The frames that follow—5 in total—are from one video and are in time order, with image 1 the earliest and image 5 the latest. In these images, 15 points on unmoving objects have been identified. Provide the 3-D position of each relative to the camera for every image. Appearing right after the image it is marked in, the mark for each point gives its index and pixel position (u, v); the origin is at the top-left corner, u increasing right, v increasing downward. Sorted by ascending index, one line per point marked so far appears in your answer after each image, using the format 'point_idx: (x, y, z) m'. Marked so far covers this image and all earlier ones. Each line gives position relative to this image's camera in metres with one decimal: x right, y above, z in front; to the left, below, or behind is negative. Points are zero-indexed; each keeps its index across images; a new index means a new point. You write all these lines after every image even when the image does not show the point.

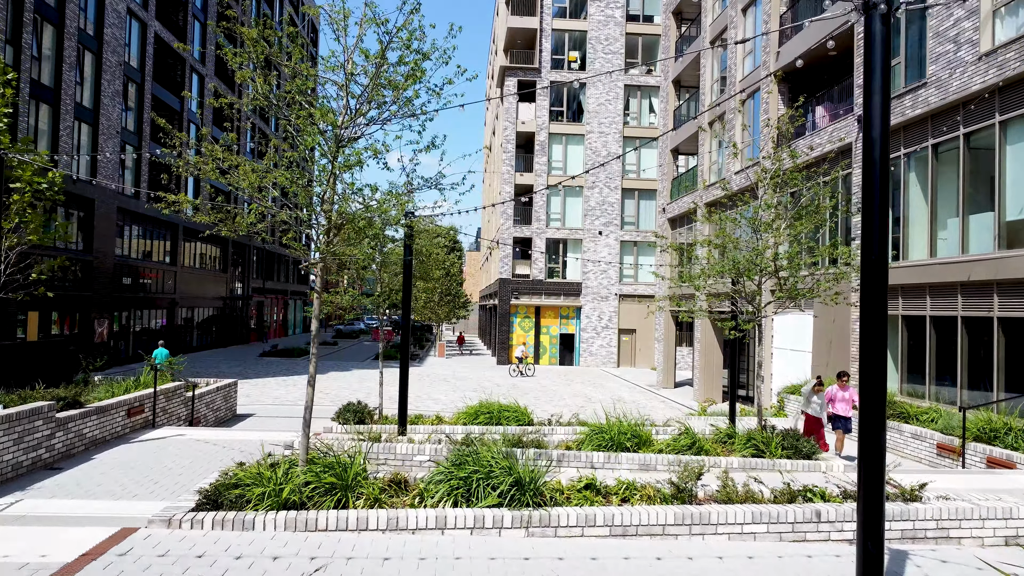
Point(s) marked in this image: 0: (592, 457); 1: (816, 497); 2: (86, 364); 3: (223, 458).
0: (+1.0, -2.1, +8.3) m
1: (+2.6, -1.8, +5.8) m
2: (-9.3, -1.7, +14.5) m
3: (-3.9, -2.3, +9.1) m
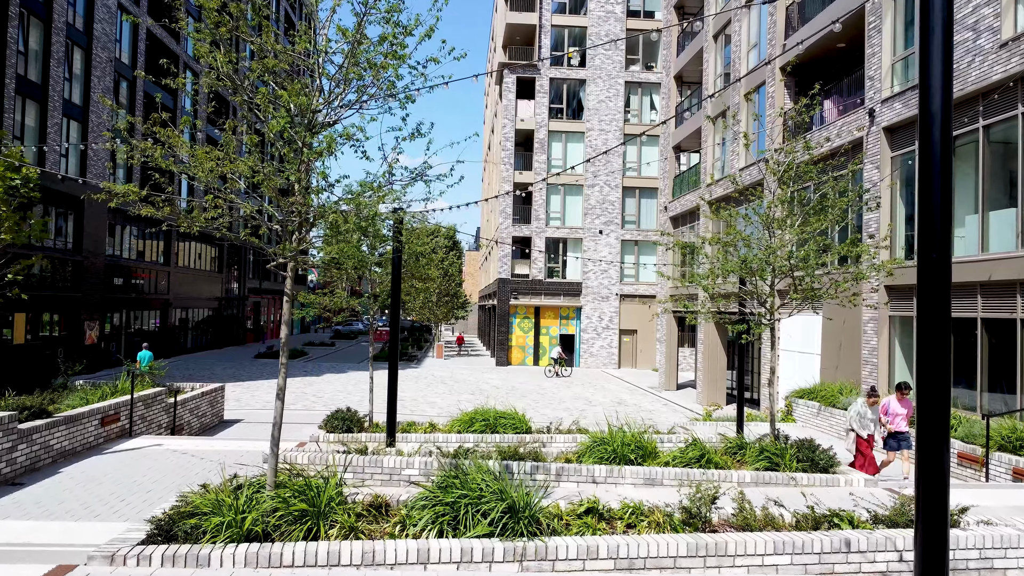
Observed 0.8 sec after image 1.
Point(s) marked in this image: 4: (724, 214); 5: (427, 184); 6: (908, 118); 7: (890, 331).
0: (+0.9, -2.1, +7.7) m
1: (+2.6, -1.8, +5.2) m
2: (-9.3, -1.7, +13.9) m
3: (-4.0, -2.3, +8.5) m
4: (+3.6, +1.2, +11.1) m
5: (-1.1, +1.3, +8.1) m
6: (+7.7, +3.3, +13.1) m
7: (+7.6, -0.9, +13.5) m
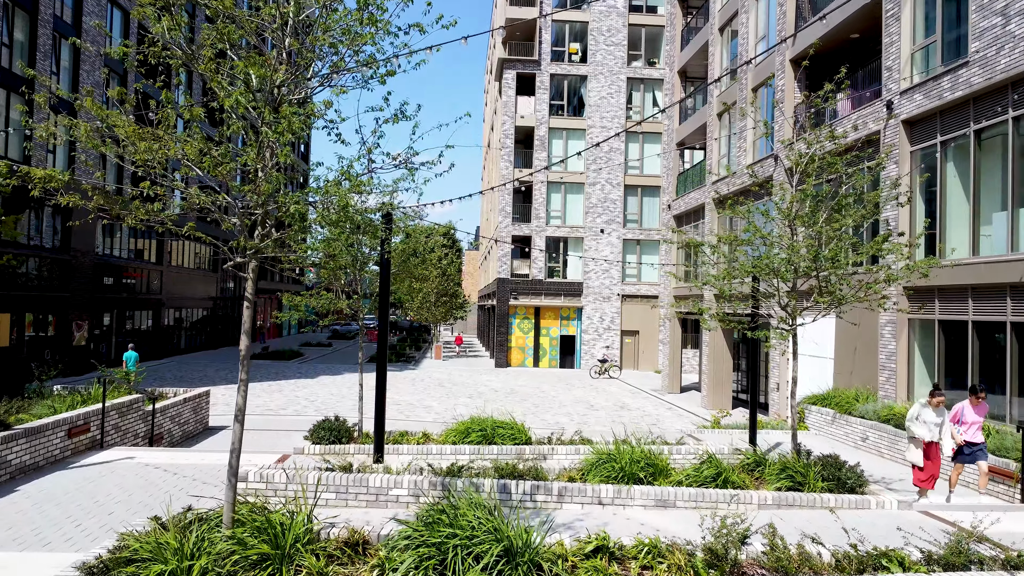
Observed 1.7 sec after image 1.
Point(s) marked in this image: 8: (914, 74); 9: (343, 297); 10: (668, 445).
0: (+0.9, -2.1, +7.0) m
1: (+2.6, -1.9, +4.5) m
2: (-9.3, -1.7, +13.2) m
3: (-4.0, -2.4, +7.8) m
4: (+3.6, +1.2, +10.4) m
5: (-1.1, +1.3, +7.4) m
6: (+7.7, +3.3, +12.4) m
7: (+7.6, -0.9, +12.8) m
8: (+7.8, +4.2, +13.0) m
9: (-3.3, -0.2, +13.0) m
10: (+2.2, -2.3, +9.6) m
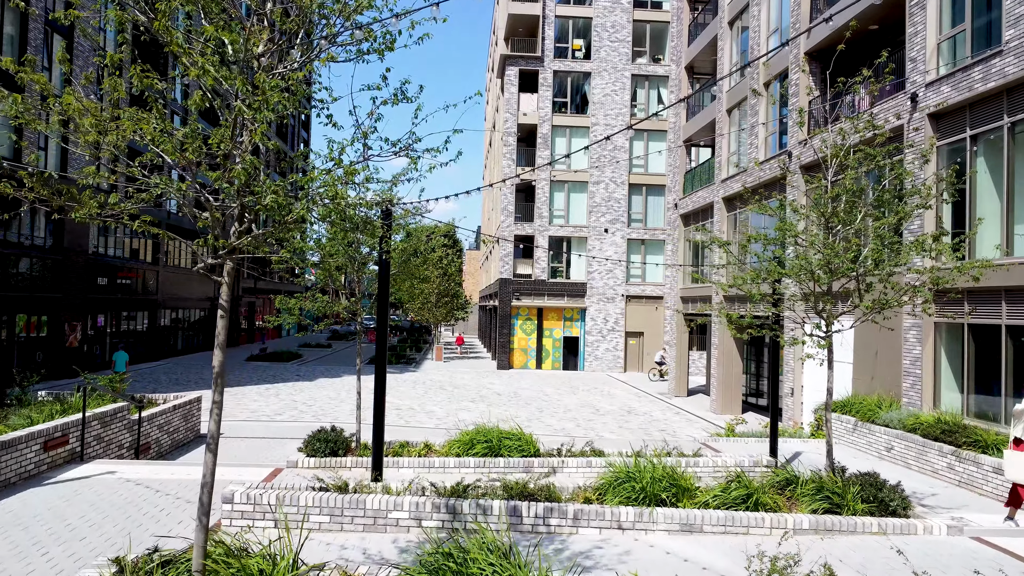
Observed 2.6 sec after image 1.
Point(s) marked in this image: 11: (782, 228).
0: (+1.0, -2.2, +6.4) m
1: (+2.7, -1.9, +3.9) m
2: (-9.2, -1.7, +12.6) m
3: (-3.9, -2.4, +7.2) m
4: (+3.7, +1.2, +9.8) m
5: (-1.0, +1.3, +6.8) m
6: (+7.8, +3.3, +11.7) m
7: (+7.7, -0.9, +12.2) m
8: (+7.9, +4.1, +12.4) m
9: (-3.2, -0.2, +12.4) m
10: (+2.3, -2.3, +9.0) m
11: (+3.6, +0.8, +8.8) m
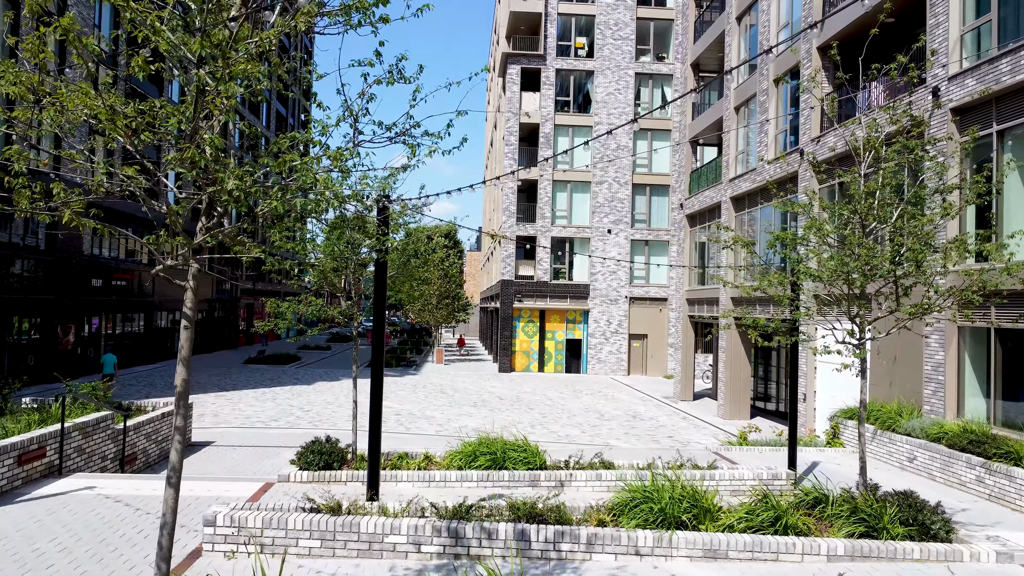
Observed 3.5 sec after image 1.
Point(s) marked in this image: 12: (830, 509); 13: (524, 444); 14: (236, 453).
0: (+1.1, -2.2, +5.9) m
1: (+2.7, -1.9, +3.3) m
2: (-9.1, -1.8, +12.1) m
3: (-3.8, -2.4, +6.6) m
4: (+3.8, +1.1, +9.3) m
5: (-0.9, +1.2, +6.3) m
6: (+7.9, +3.2, +11.2) m
7: (+7.8, -1.0, +11.6) m
8: (+8.0, +4.1, +11.8) m
9: (-3.1, -0.3, +11.9) m
10: (+2.4, -2.3, +8.4) m
11: (+3.6, +0.8, +8.3) m
12: (+3.1, -2.1, +6.4) m
13: (+0.2, -2.2, +9.6) m
14: (-5.0, -3.0, +12.2) m
